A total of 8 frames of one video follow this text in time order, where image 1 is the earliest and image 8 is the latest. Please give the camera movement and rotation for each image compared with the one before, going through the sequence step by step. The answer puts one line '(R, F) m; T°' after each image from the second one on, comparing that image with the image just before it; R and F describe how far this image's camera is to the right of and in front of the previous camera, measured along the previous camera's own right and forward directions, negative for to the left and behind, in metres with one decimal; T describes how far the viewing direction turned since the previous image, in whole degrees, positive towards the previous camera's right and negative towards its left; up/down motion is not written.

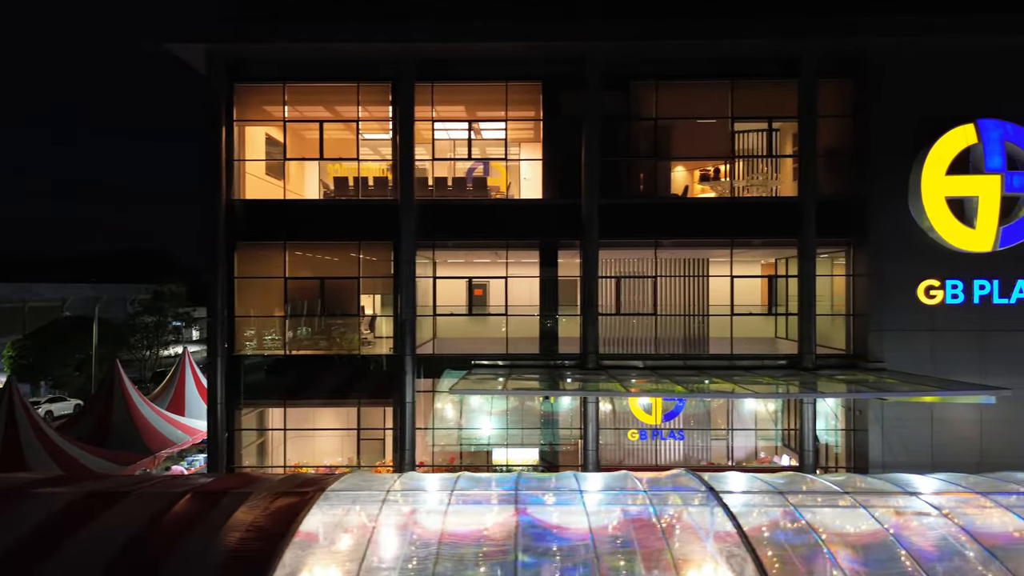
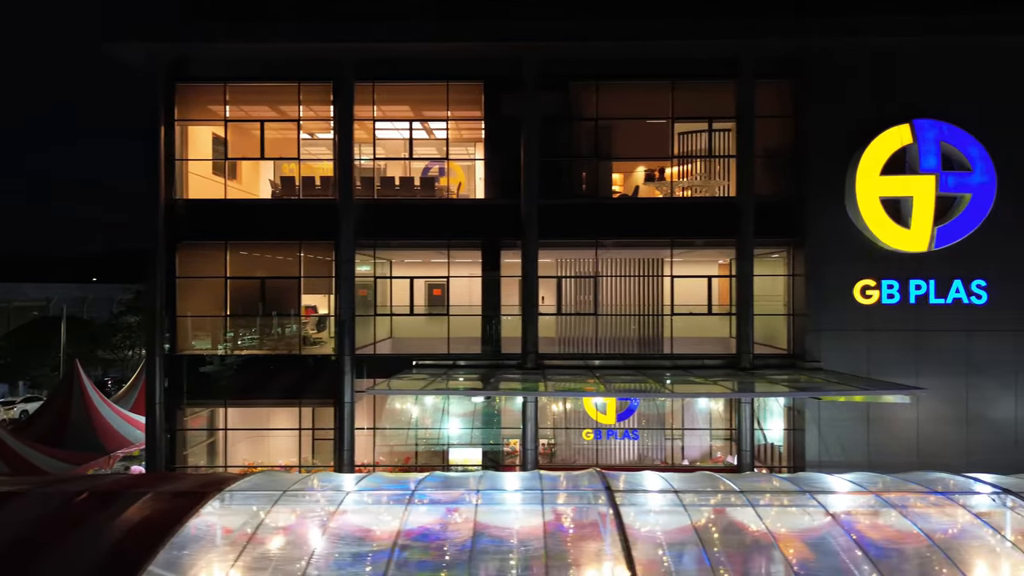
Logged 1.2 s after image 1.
(+1.7, 0.0) m; 0°
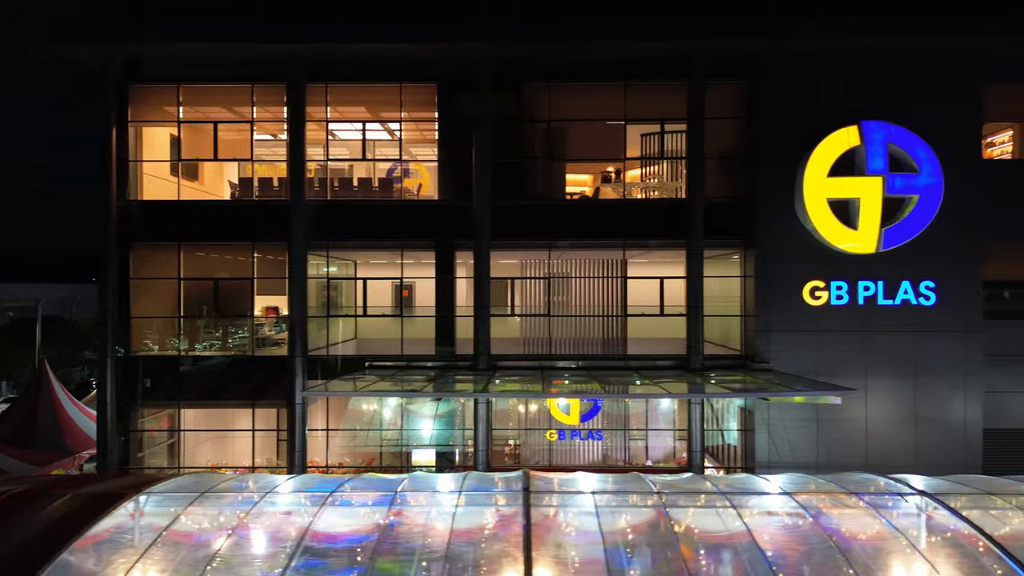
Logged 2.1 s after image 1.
(+1.3, 0.0) m; 0°
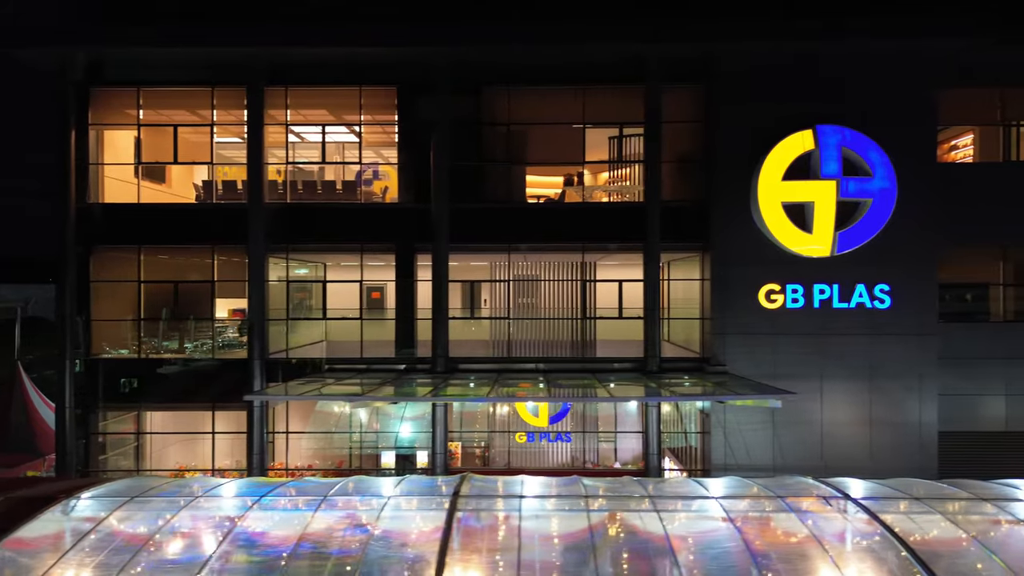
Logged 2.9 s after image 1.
(+1.1, 0.0) m; 0°
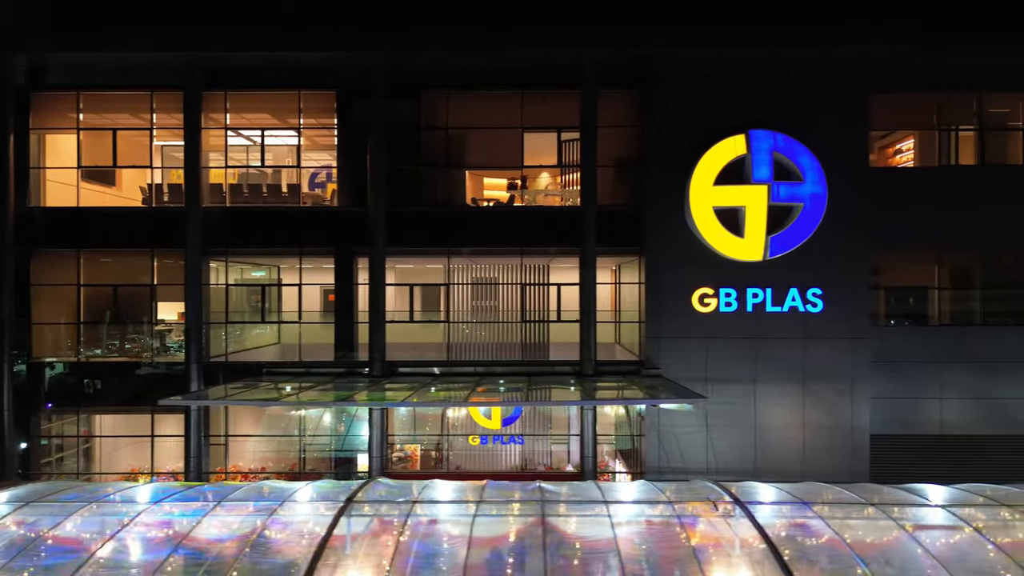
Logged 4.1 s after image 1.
(+1.7, -0.1) m; 0°
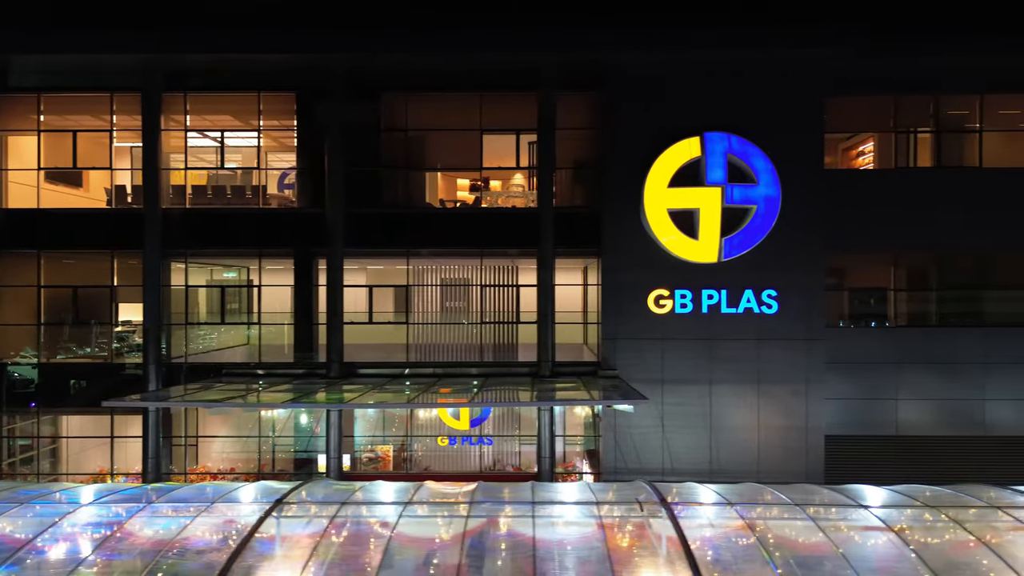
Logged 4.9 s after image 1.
(+1.2, -0.1) m; 0°
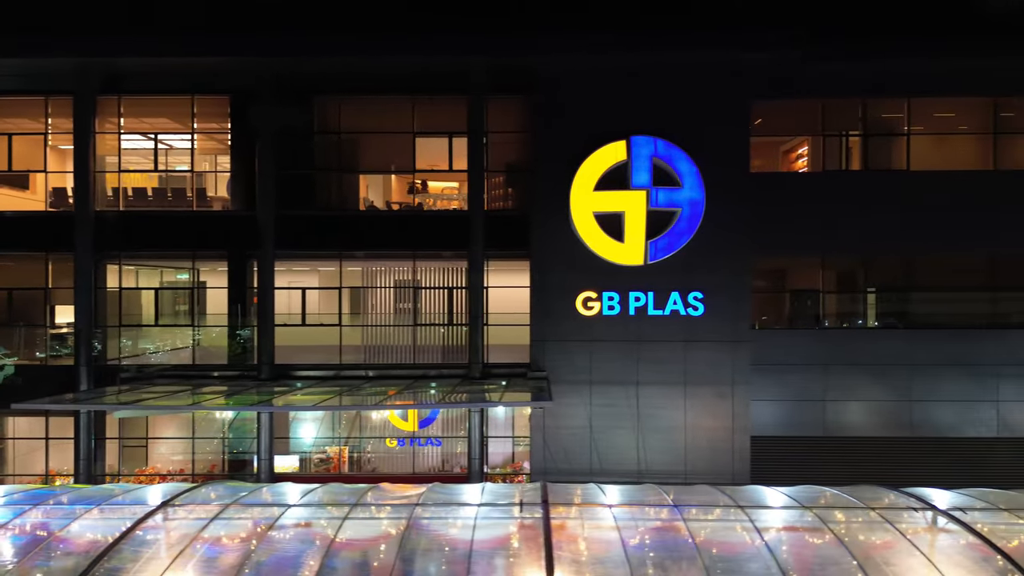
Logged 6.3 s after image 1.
(+1.9, -0.1) m; 0°
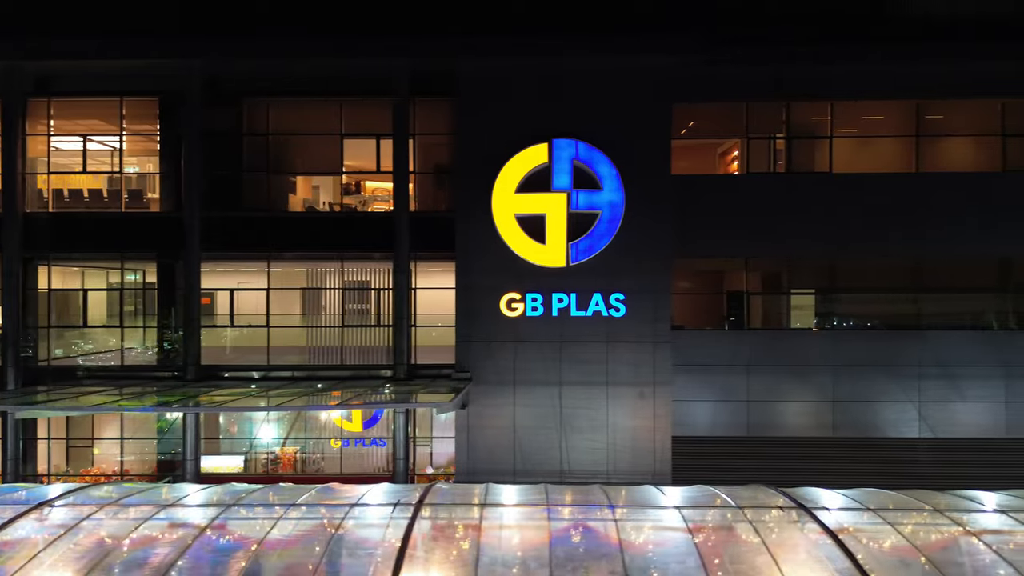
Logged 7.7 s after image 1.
(+2.1, -0.1) m; 0°
